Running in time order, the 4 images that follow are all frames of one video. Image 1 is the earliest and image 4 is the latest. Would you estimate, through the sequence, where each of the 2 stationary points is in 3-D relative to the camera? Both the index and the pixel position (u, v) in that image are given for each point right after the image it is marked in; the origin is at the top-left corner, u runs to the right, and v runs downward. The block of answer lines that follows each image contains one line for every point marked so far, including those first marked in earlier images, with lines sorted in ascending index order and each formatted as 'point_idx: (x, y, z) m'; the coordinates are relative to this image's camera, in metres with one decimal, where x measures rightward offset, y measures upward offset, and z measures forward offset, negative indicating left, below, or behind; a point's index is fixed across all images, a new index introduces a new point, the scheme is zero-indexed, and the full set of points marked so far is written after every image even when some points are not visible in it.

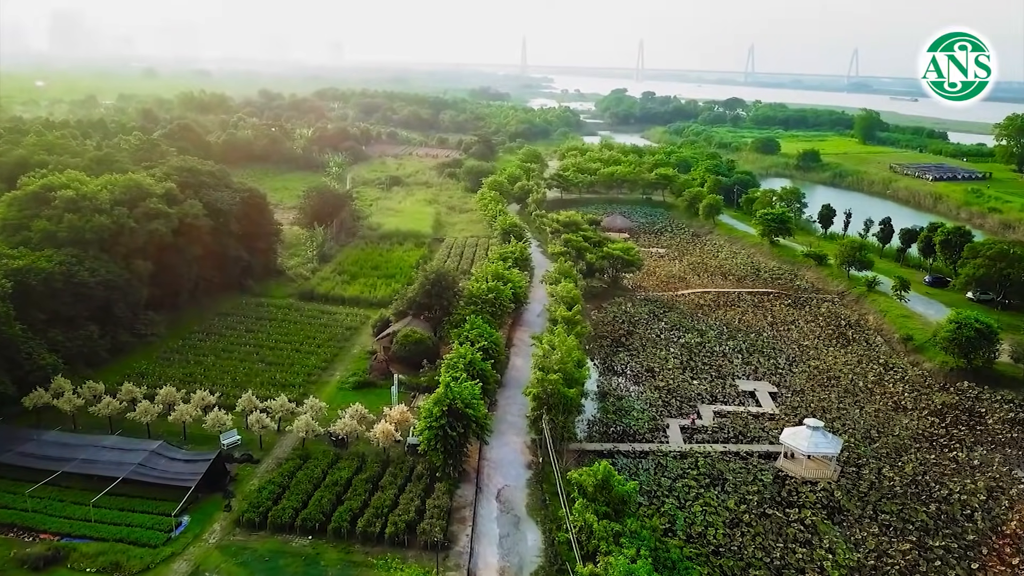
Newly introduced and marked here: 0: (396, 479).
0: (-3.0, -5.0, +17.1) m
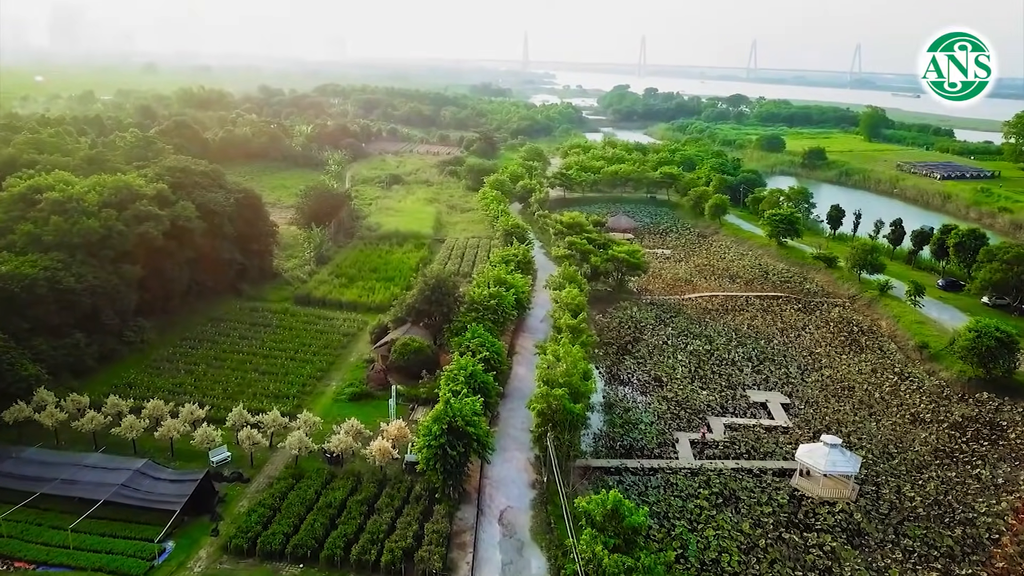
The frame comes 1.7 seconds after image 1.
0: (-2.9, -5.3, +16.2) m
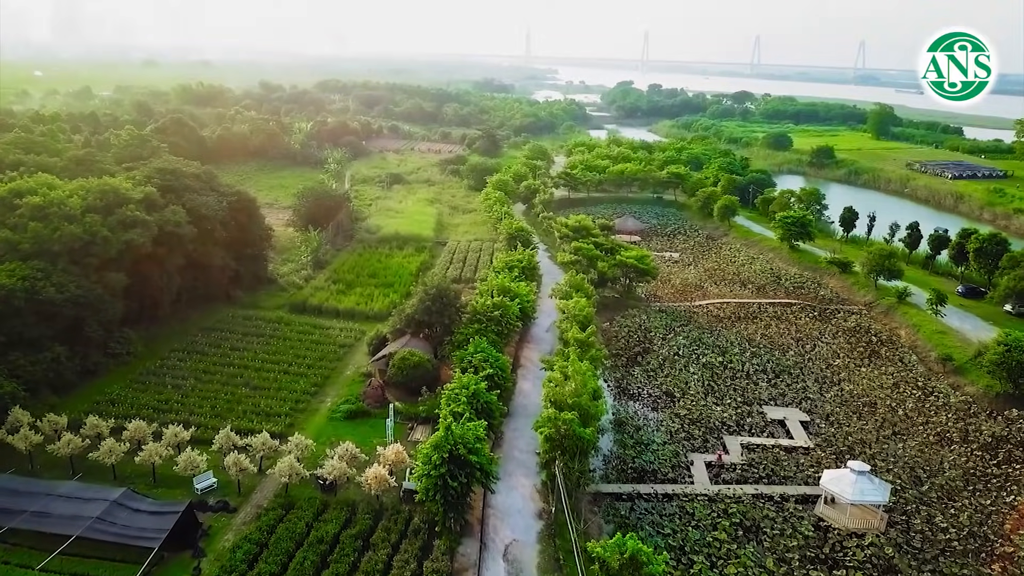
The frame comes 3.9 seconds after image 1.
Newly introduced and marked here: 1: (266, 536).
0: (-2.8, -5.7, +15.1) m
1: (-5.7, -5.7, +15.0) m
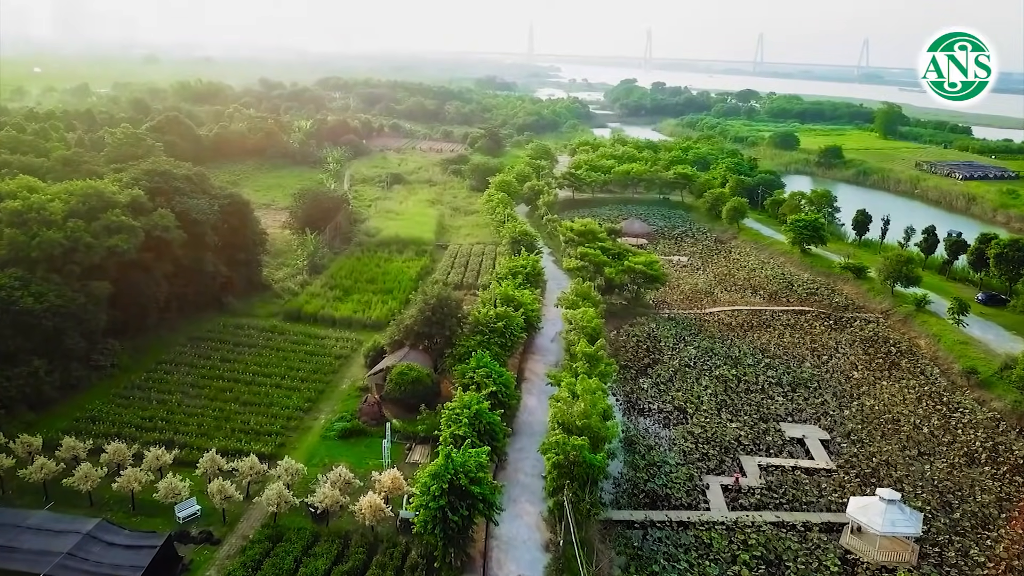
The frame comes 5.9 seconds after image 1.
0: (-2.7, -6.1, +13.9) m
1: (-5.5, -6.0, +13.9) m
